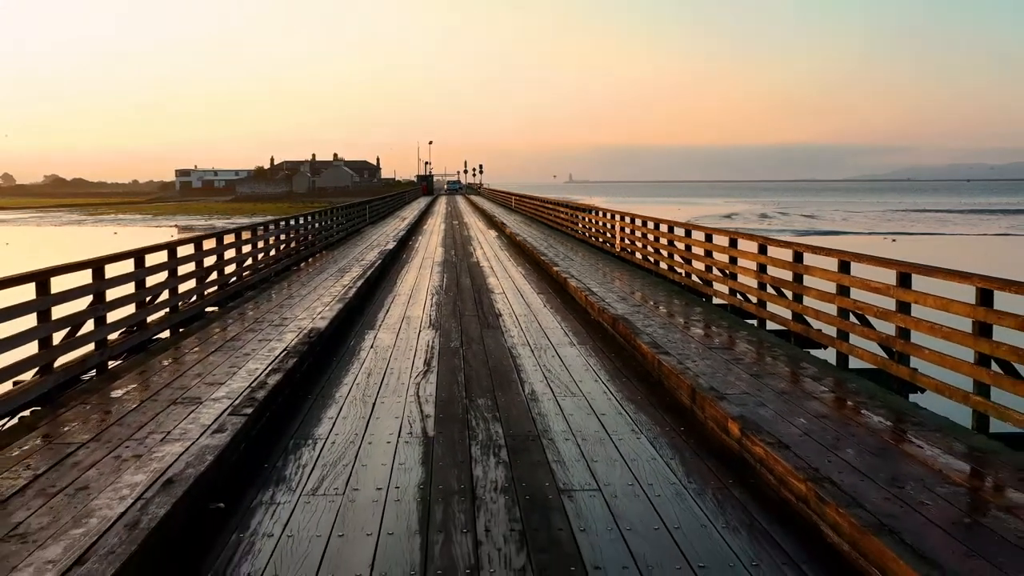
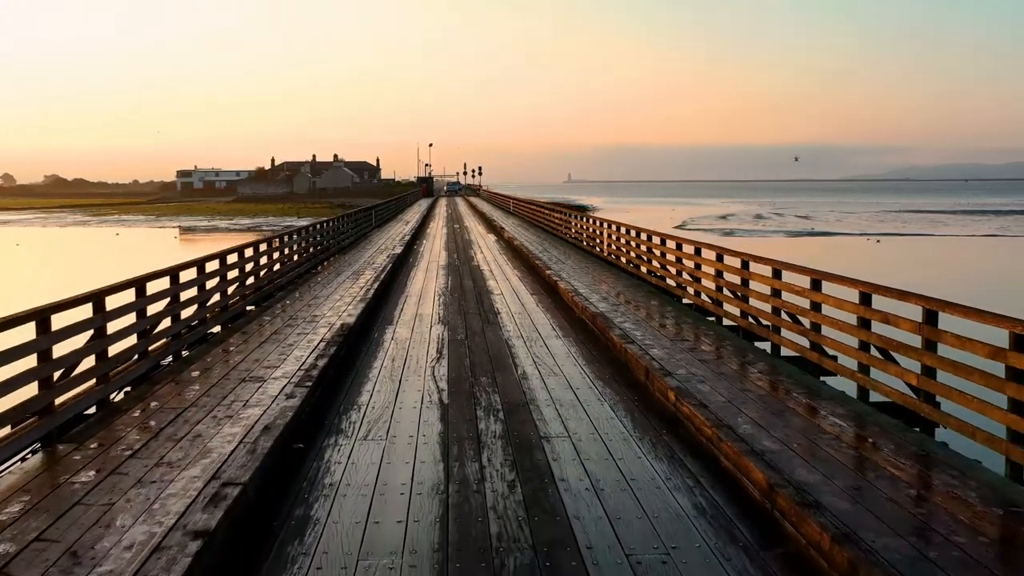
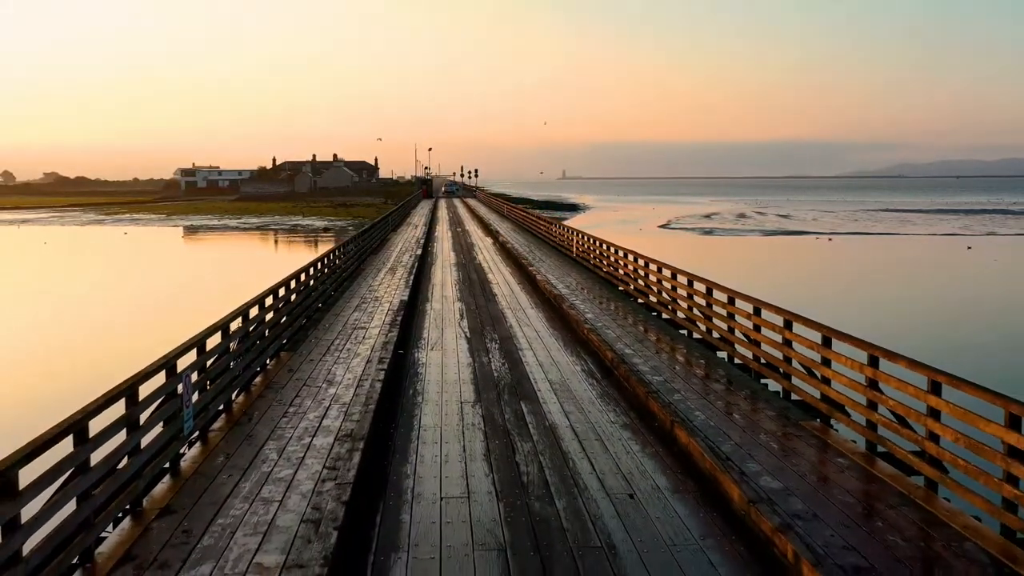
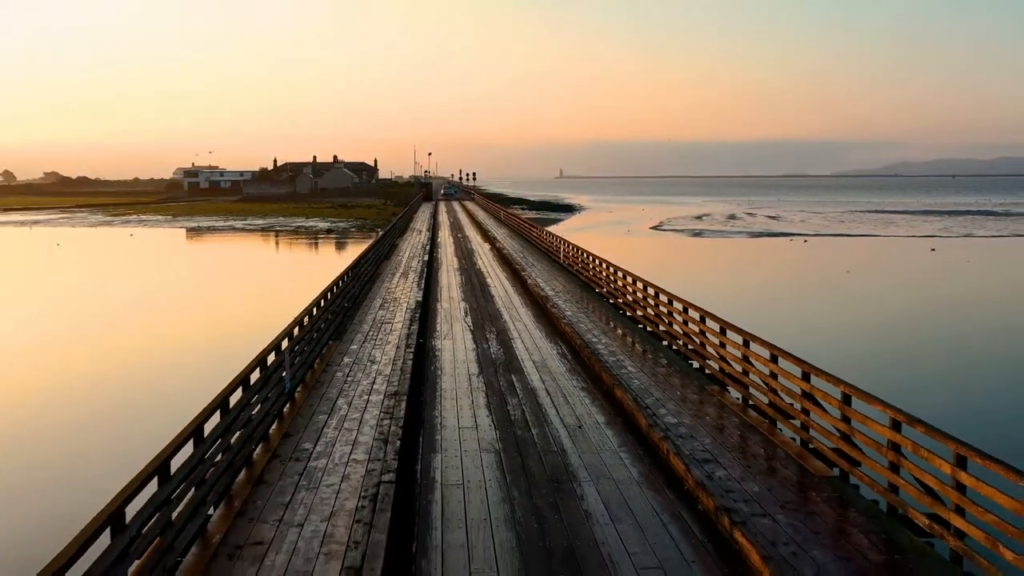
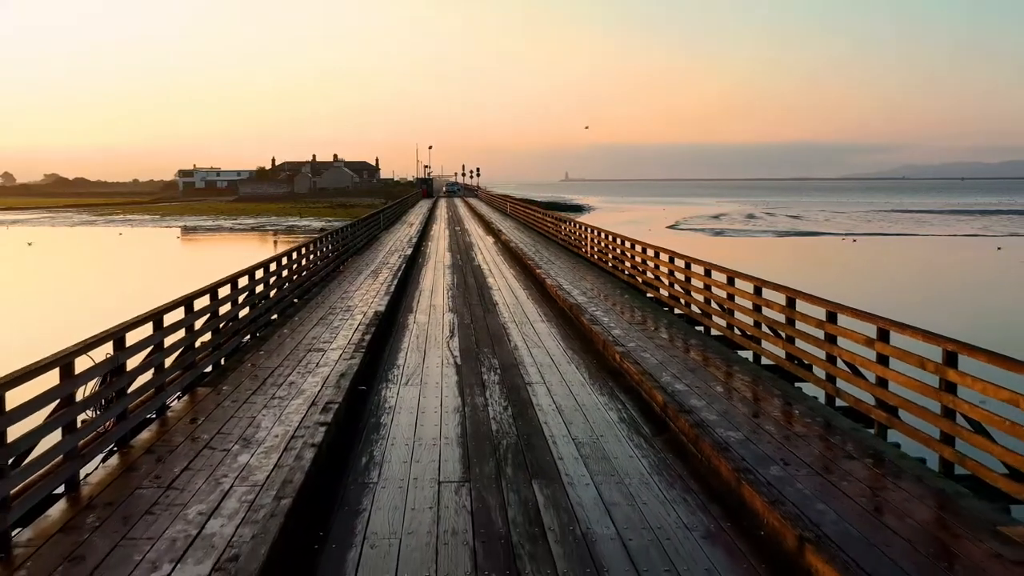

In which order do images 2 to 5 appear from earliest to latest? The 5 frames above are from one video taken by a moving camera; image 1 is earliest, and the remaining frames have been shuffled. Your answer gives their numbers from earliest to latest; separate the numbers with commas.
2, 5, 3, 4
